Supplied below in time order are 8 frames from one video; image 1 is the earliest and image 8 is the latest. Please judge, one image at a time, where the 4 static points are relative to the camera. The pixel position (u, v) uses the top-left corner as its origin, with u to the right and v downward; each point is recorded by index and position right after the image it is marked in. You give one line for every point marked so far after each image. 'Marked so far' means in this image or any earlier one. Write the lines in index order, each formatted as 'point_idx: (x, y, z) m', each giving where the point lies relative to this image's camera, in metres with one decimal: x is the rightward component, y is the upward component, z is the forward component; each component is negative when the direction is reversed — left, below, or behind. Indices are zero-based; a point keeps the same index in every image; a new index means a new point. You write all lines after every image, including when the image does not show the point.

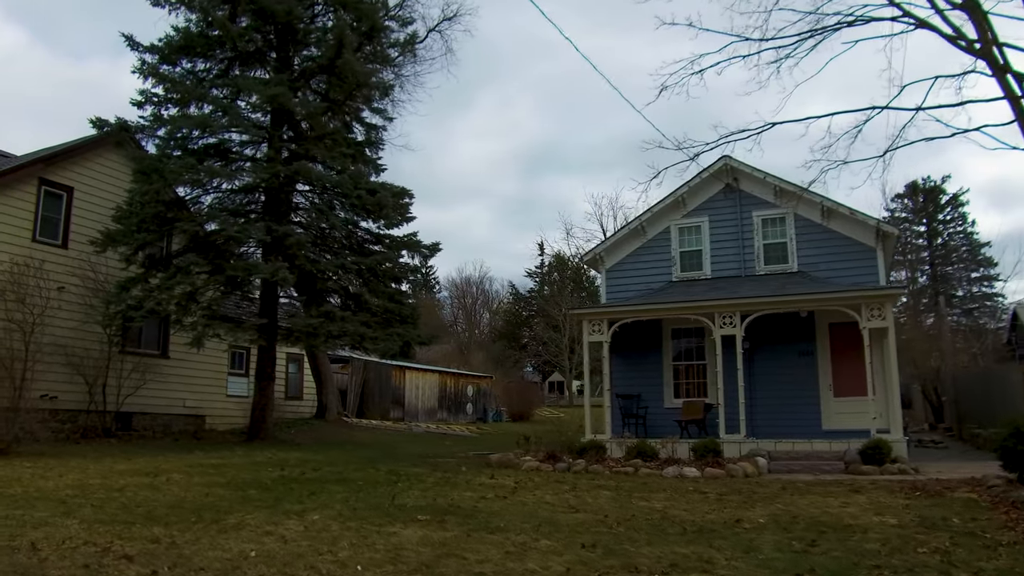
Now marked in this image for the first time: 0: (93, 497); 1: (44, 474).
0: (-4.7, -2.4, +8.4) m
1: (-6.4, -2.6, +10.3) m
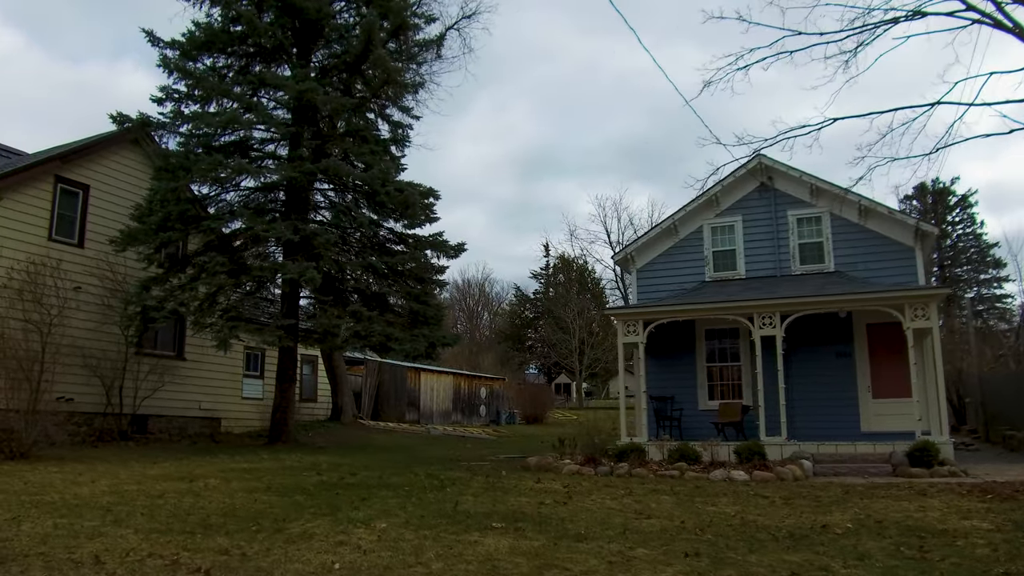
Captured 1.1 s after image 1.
0: (-4.1, -2.4, +8.1) m
1: (-5.8, -2.6, +10.0) m
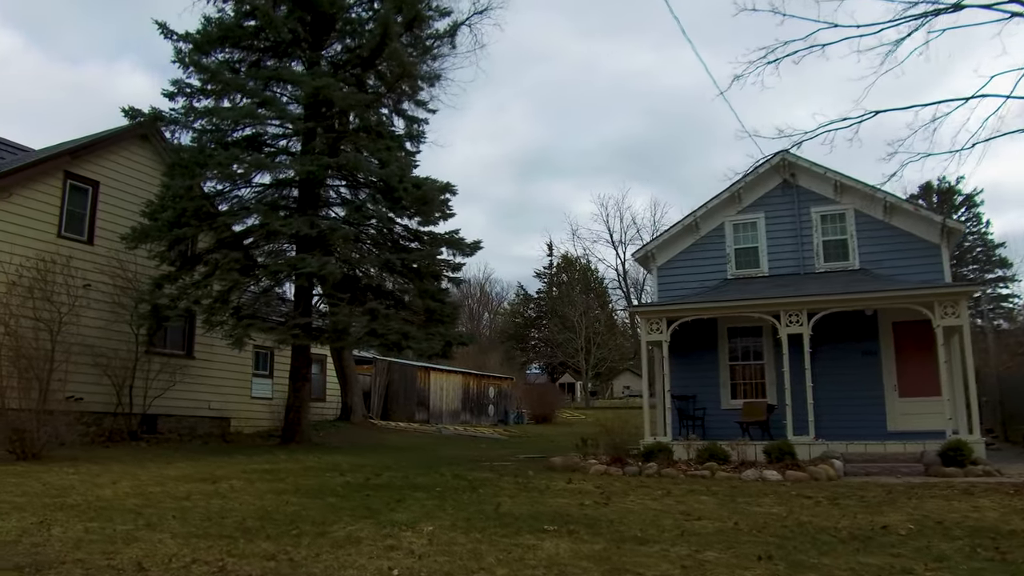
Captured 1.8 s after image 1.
0: (-3.6, -2.3, +7.9) m
1: (-5.4, -2.5, +9.7) m
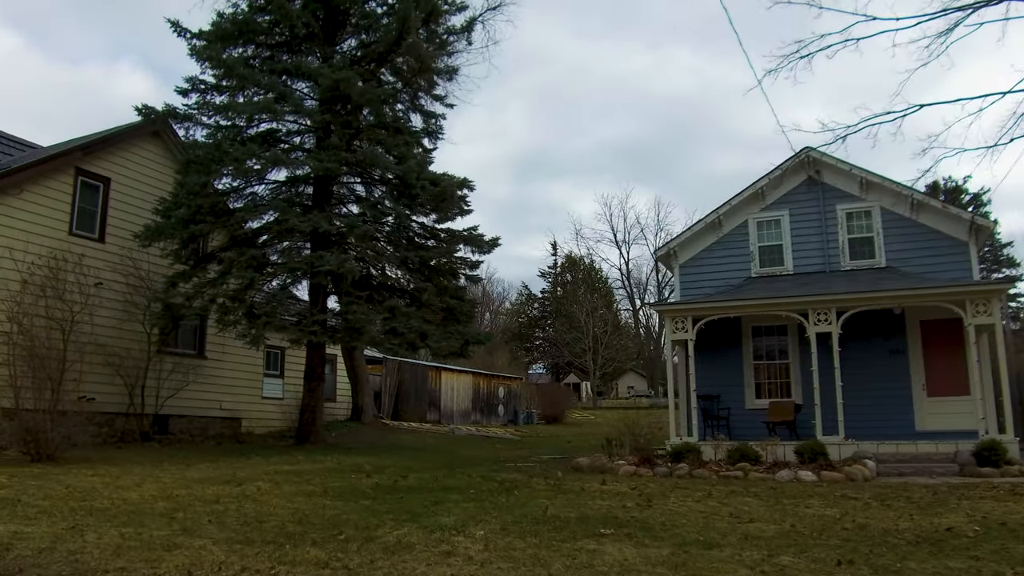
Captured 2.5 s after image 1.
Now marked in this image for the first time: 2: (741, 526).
0: (-3.2, -2.3, +7.7) m
1: (-5.0, -2.5, +9.5) m
2: (+2.0, -2.1, +6.6) m
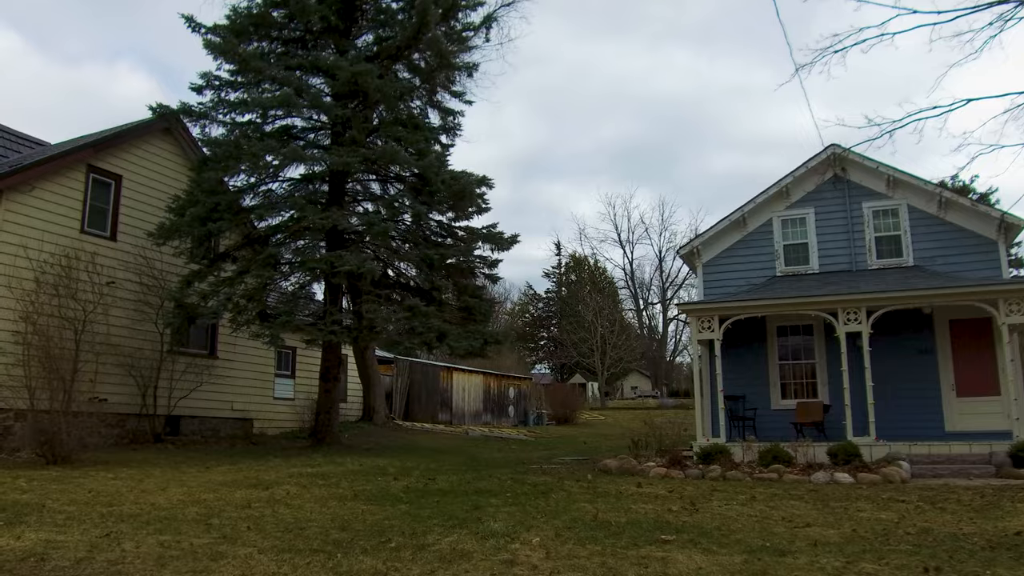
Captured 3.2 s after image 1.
0: (-2.8, -2.3, +7.4) m
1: (-4.5, -2.5, +9.3) m
2: (+2.4, -2.1, +6.4) m
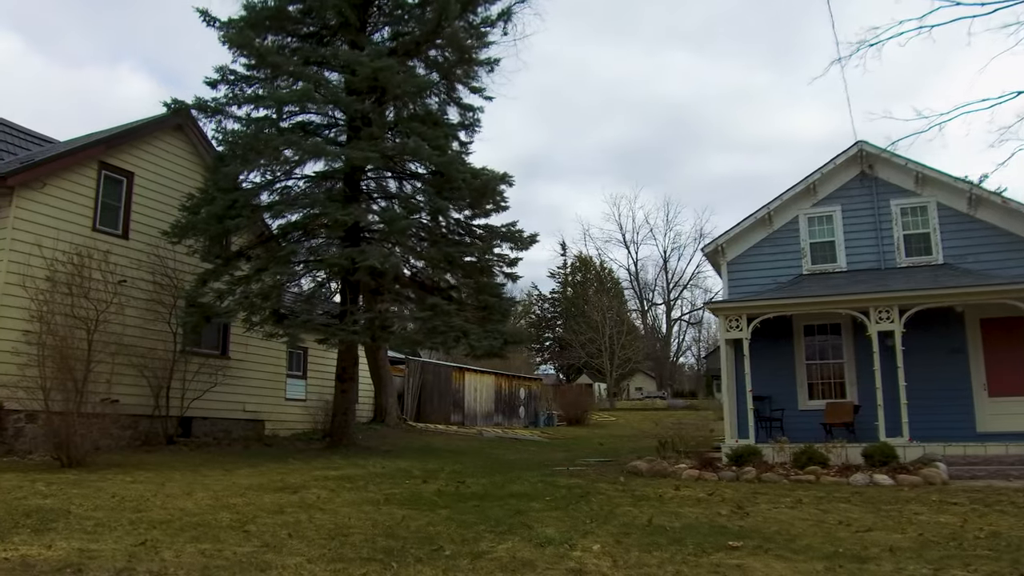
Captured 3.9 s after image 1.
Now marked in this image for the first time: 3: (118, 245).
0: (-2.3, -2.2, +7.2) m
1: (-4.1, -2.4, +9.0) m
2: (+2.9, -2.0, +6.1) m
3: (-7.4, +0.8, +14.2) m
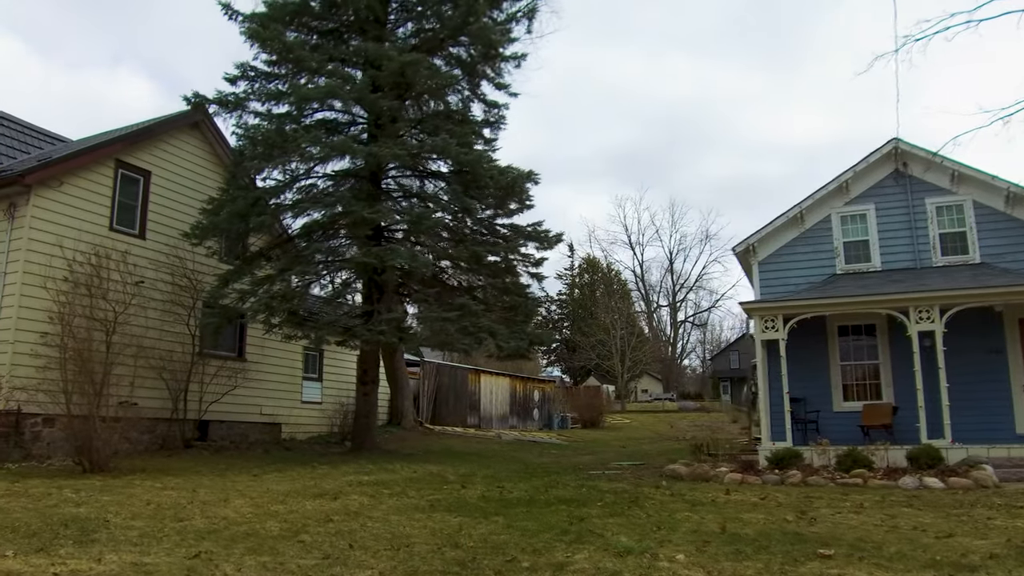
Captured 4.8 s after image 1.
0: (-1.8, -2.2, +6.9) m
1: (-3.6, -2.4, +8.7) m
2: (+3.5, -2.0, +5.9) m
3: (-6.9, +0.8, +13.9) m
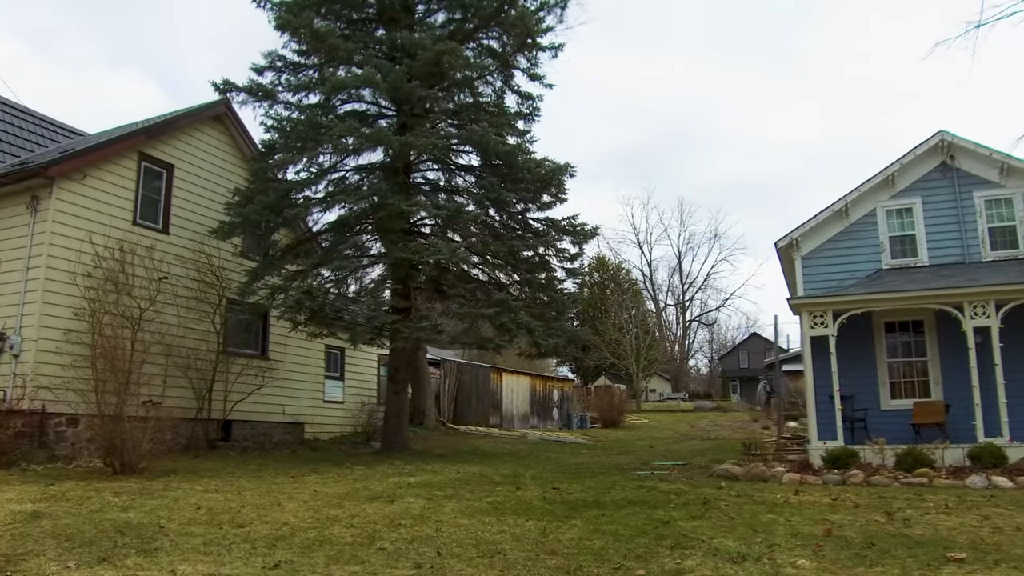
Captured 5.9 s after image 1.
0: (-1.0, -2.1, +6.5) m
1: (-2.8, -2.4, +8.3) m
2: (+4.2, -1.9, +5.6) m
3: (-6.3, +0.9, +13.5) m
